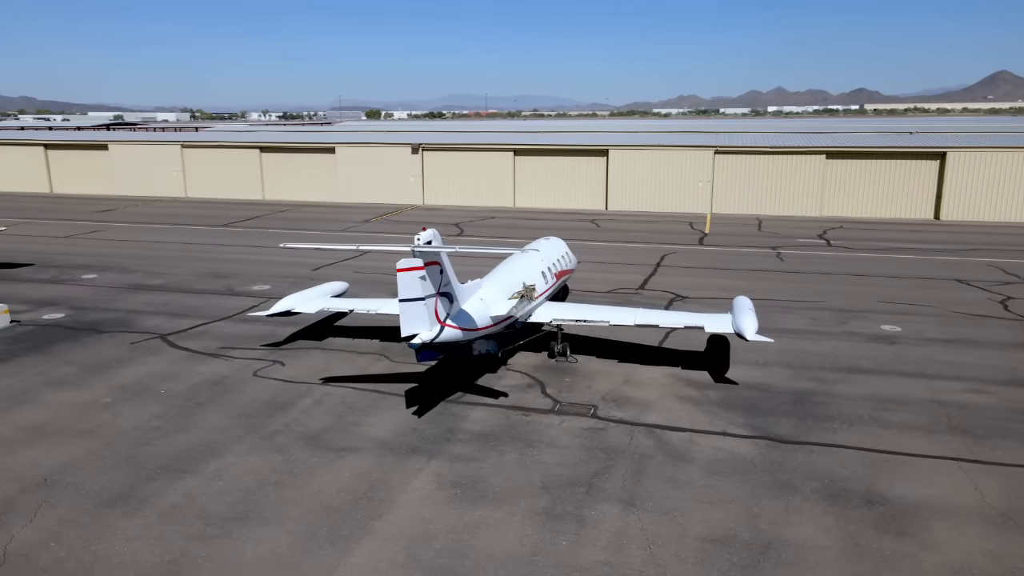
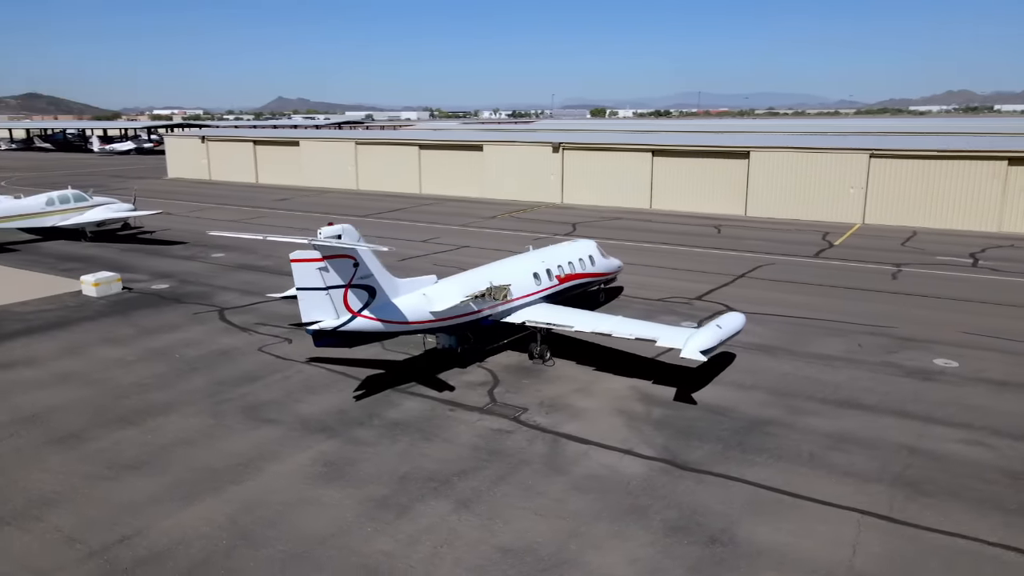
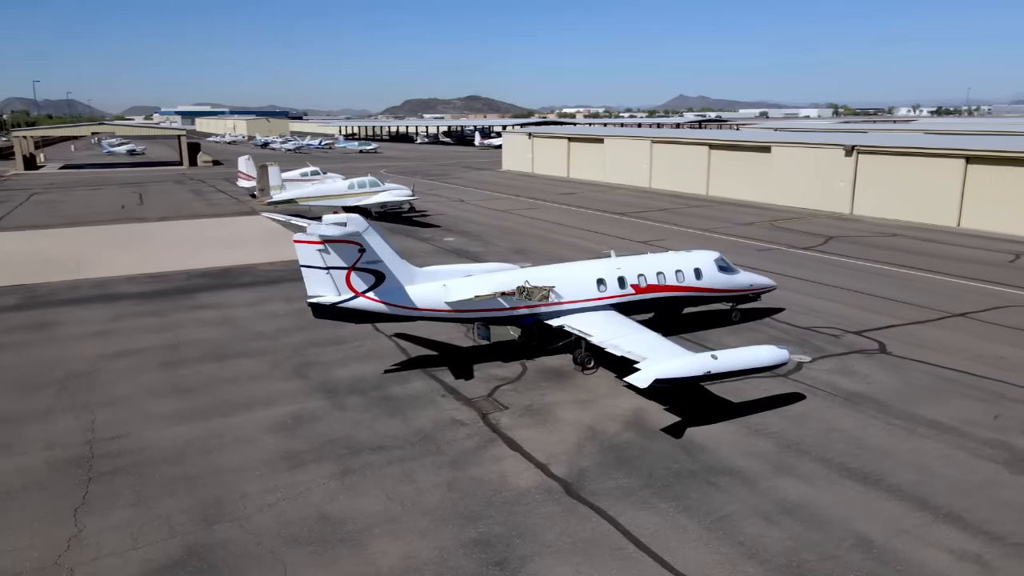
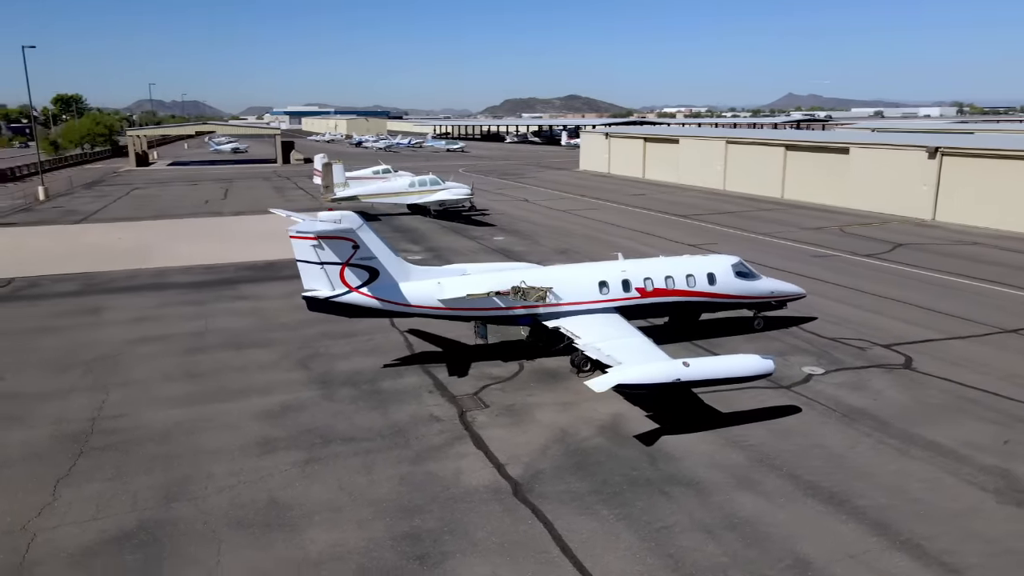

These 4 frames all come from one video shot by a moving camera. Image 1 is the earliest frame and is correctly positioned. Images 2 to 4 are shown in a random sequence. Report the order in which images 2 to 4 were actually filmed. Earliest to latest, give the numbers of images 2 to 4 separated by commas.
2, 3, 4
